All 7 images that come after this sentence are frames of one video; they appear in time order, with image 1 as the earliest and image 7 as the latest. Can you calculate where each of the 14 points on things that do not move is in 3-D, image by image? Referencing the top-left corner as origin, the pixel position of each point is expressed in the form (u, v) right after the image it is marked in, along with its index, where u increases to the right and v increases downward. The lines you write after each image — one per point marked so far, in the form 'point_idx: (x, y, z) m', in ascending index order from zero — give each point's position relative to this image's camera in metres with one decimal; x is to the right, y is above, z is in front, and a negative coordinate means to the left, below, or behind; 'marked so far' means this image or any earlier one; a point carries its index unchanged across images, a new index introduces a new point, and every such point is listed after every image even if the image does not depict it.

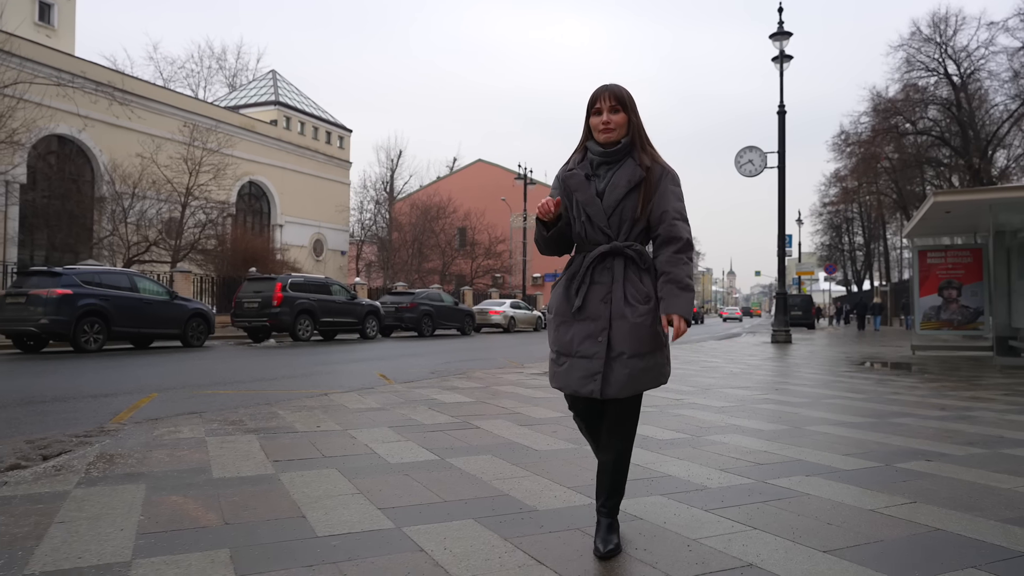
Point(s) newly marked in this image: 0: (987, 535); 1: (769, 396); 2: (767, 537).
0: (+1.8, -0.9, +2.7) m
1: (+2.7, -1.1, +7.5) m
2: (+1.0, -0.9, +2.7) m
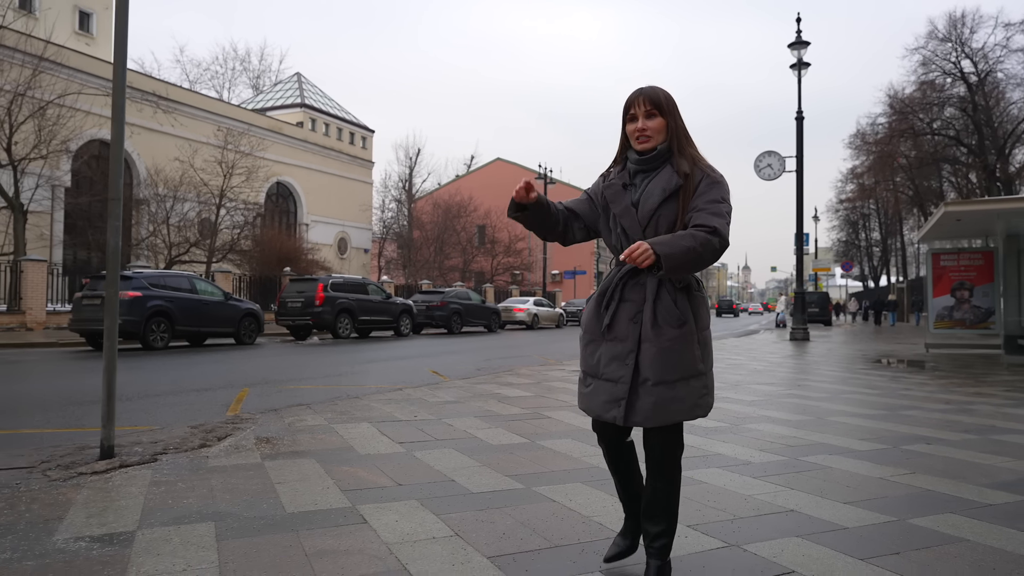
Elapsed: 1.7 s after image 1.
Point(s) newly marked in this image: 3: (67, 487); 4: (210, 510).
0: (+2.3, -1.0, +3.7) m
1: (+3.3, -1.2, +8.5) m
2: (+1.5, -1.0, +3.7) m
3: (-2.3, -1.0, +3.8) m
4: (-1.4, -1.0, +3.4) m
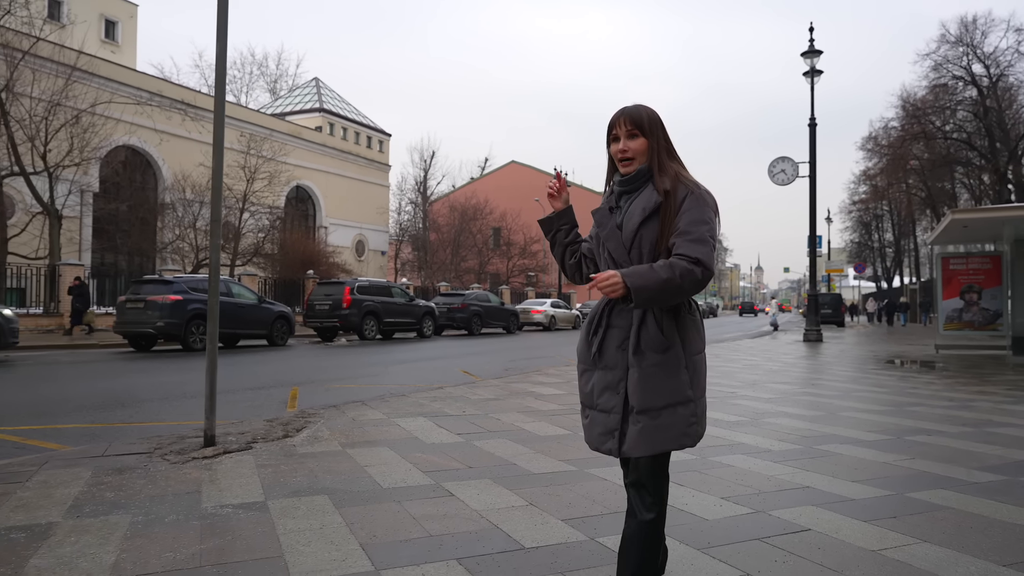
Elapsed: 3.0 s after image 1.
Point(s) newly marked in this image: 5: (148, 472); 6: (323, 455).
0: (+2.6, -1.1, +4.3) m
1: (+3.7, -1.3, +9.1) m
2: (+1.8, -1.1, +4.3) m
3: (-2.0, -1.1, +4.5) m
4: (-1.1, -1.1, +4.0) m
5: (-2.2, -1.1, +4.4) m
6: (-1.3, -1.1, +4.9) m
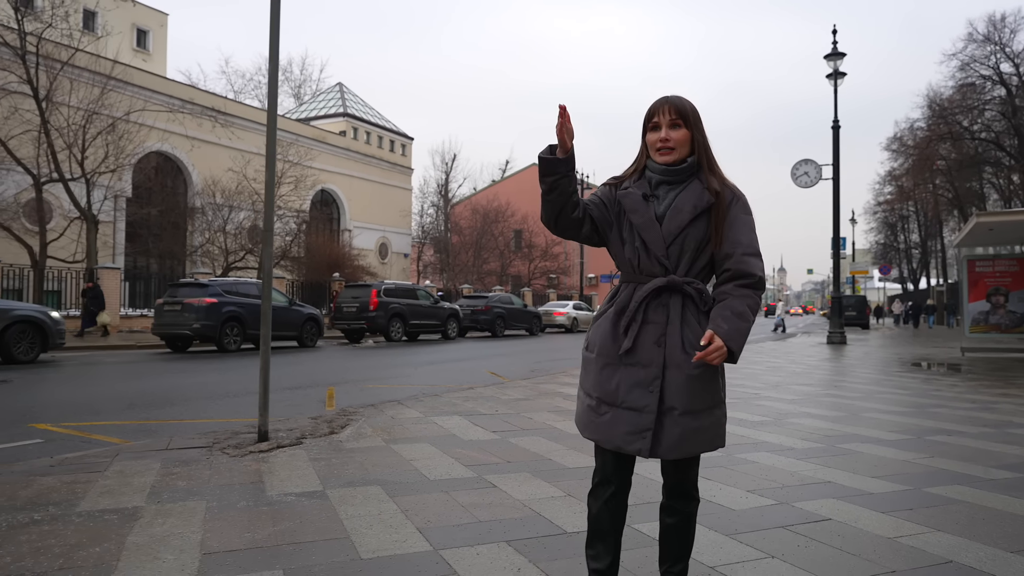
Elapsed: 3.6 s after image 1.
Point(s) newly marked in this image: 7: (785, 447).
0: (+2.9, -1.1, +4.5) m
1: (+4.0, -1.3, +9.2) m
2: (+2.0, -1.1, +4.5) m
3: (-1.8, -1.2, +4.9) m
4: (-0.9, -1.1, +4.4) m
5: (-2.0, -1.2, +4.7) m
6: (-1.0, -1.2, +5.2) m
7: (+2.0, -1.2, +5.4) m
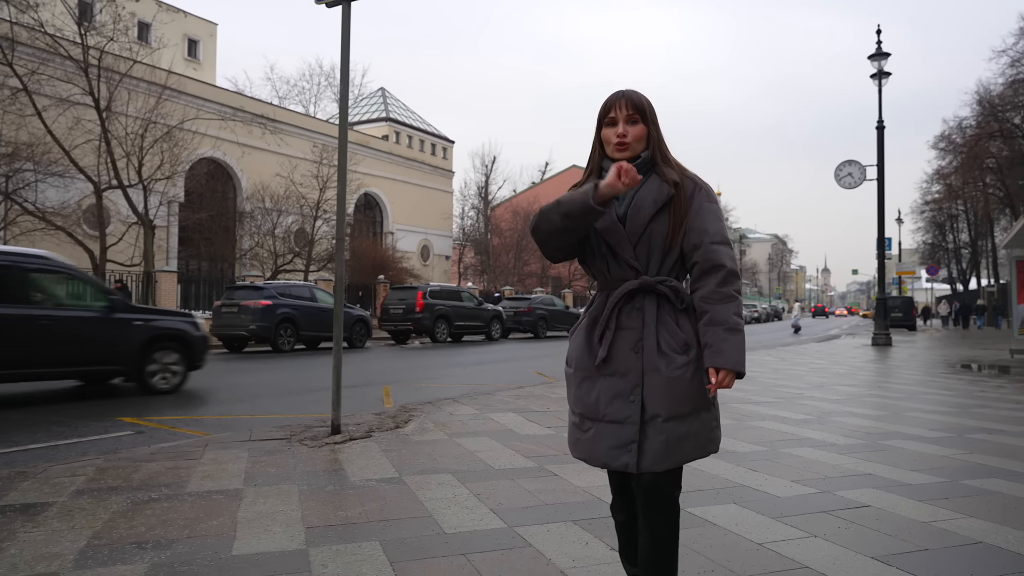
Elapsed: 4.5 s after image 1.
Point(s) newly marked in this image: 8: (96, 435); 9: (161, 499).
0: (+3.3, -1.2, +4.7) m
1: (+4.7, -1.3, +9.4) m
2: (+2.4, -1.2, +4.7) m
3: (-1.3, -1.2, +5.3) m
4: (-0.5, -1.2, +4.7) m
5: (-1.6, -1.2, +5.2) m
6: (-0.6, -1.2, +5.6) m
7: (+2.4, -1.2, +5.6) m
8: (-3.7, -1.3, +6.3) m
9: (-1.9, -1.1, +3.9) m
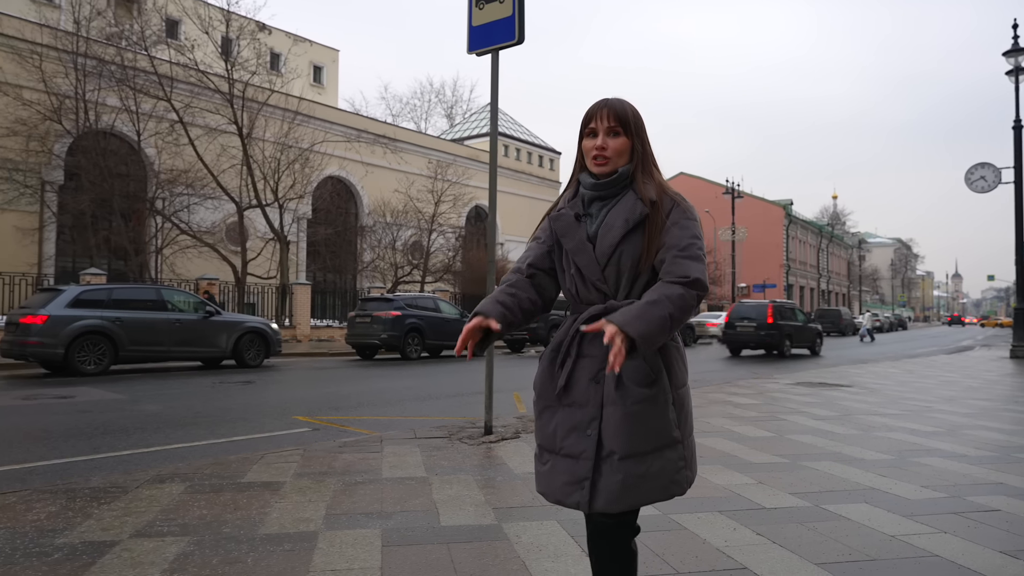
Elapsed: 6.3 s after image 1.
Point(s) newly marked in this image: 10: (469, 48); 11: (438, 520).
0: (+4.2, -1.3, +4.8) m
1: (+6.3, -1.5, +9.2) m
2: (+3.4, -1.3, +5.0) m
3: (-0.2, -1.3, +6.0) m
4: (+0.6, -1.3, +5.4) m
5: (-0.4, -1.3, +6.0) m
6: (+0.6, -1.3, +6.2) m
7: (+3.6, -1.3, +5.8) m
8: (-2.4, -1.5, +7.4) m
9: (-1.0, -1.3, +4.8) m
10: (-0.4, +2.3, +6.9) m
11: (-0.4, -1.2, +3.8) m
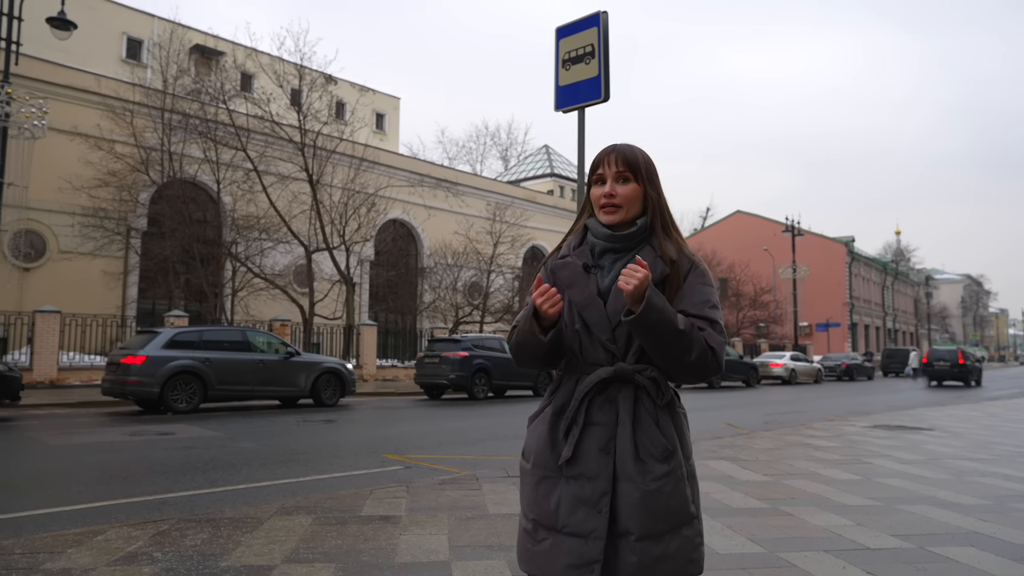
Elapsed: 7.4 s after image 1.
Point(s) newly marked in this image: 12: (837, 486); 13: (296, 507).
0: (+4.9, -1.6, +4.7) m
1: (+7.3, -2.0, +8.9) m
2: (+4.1, -1.6, +4.9) m
3: (+0.6, -1.7, +6.3) m
4: (+1.3, -1.6, +5.5) m
5: (+0.3, -1.7, +6.2) m
6: (+1.4, -1.7, +6.4) m
7: (+4.3, -1.7, +5.8) m
8: (-1.5, -1.9, +7.8) m
9: (-0.3, -1.6, +5.0) m
10: (+0.4, +1.8, +7.3) m
11: (+0.2, -1.5, +4.1) m
12: (+2.8, -1.7, +6.3) m
13: (-1.6, -1.6, +5.3) m
